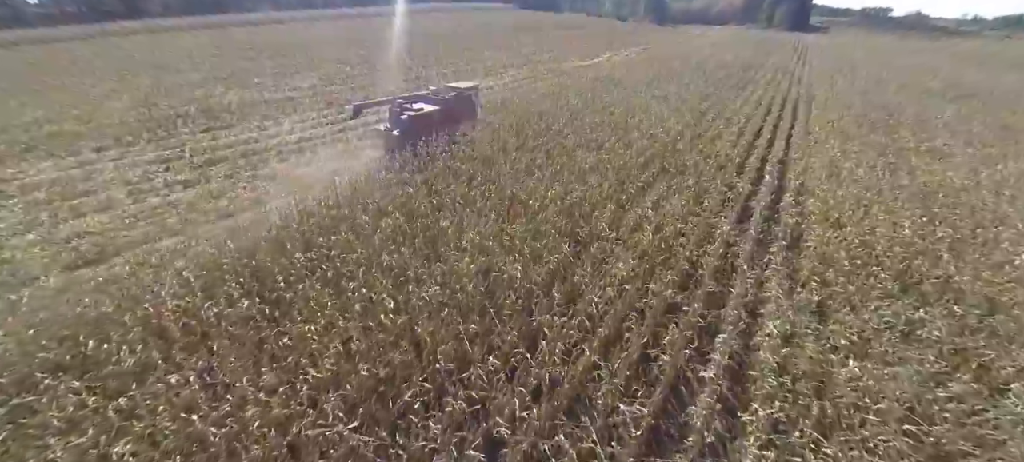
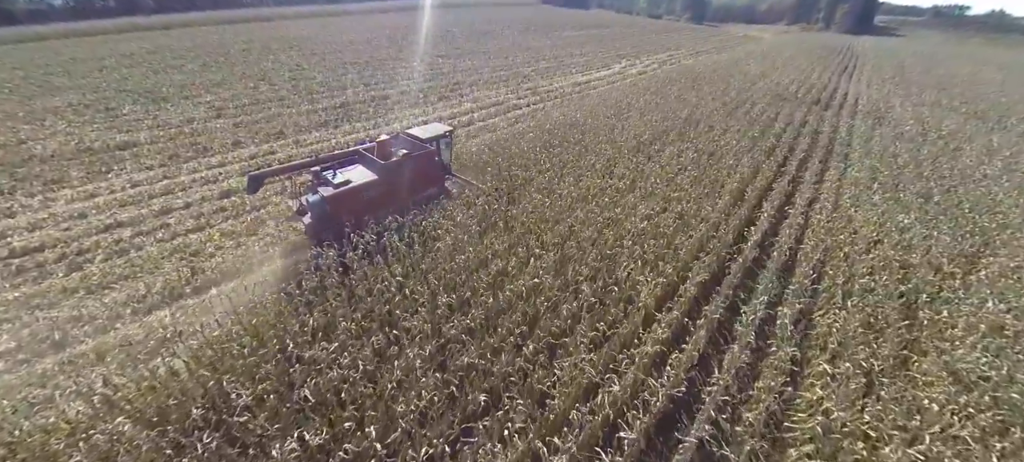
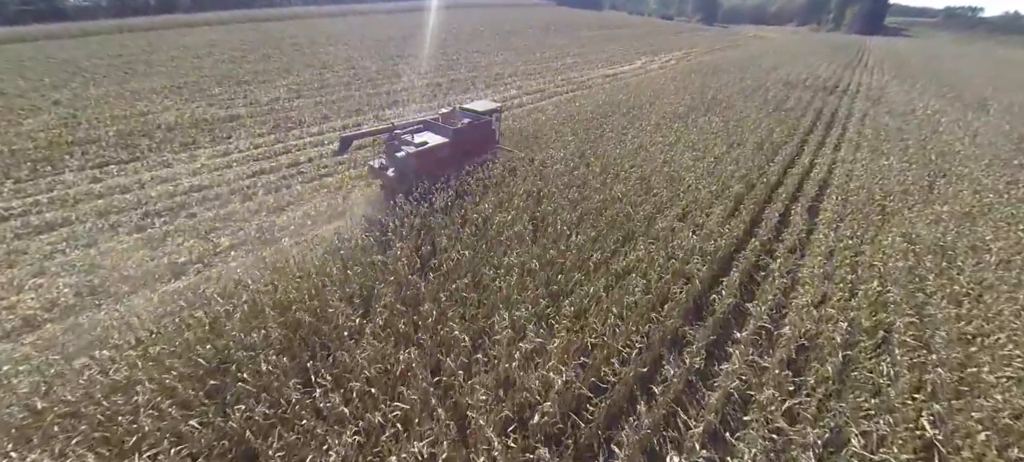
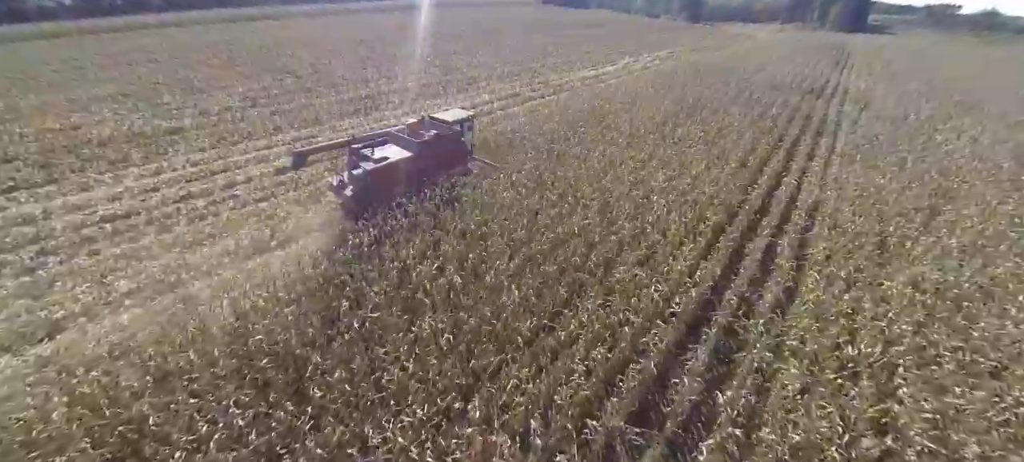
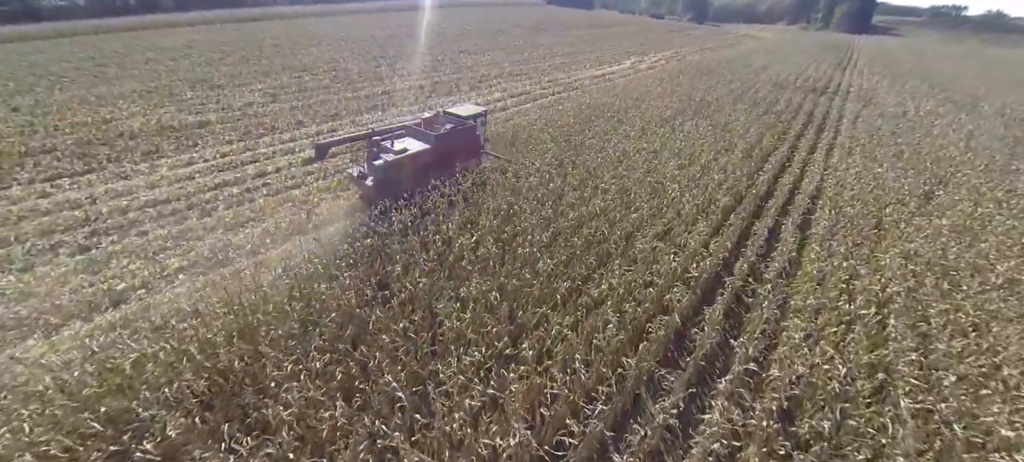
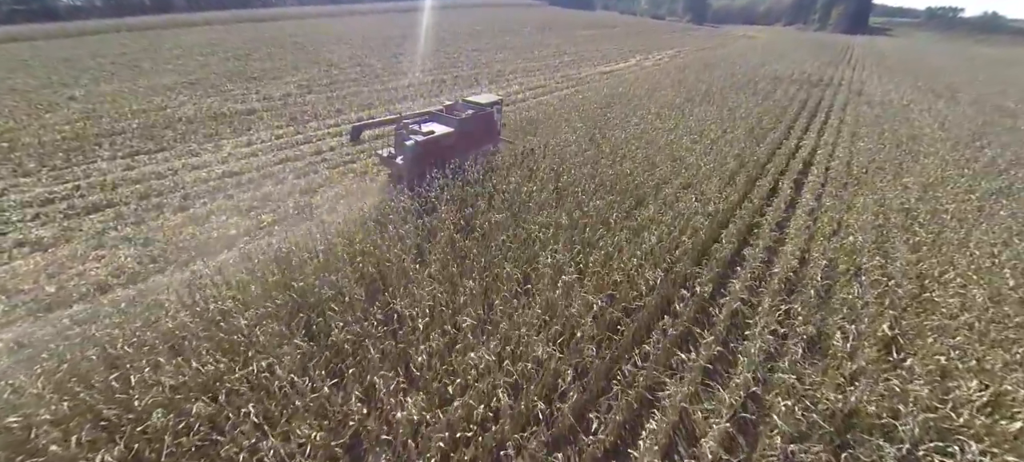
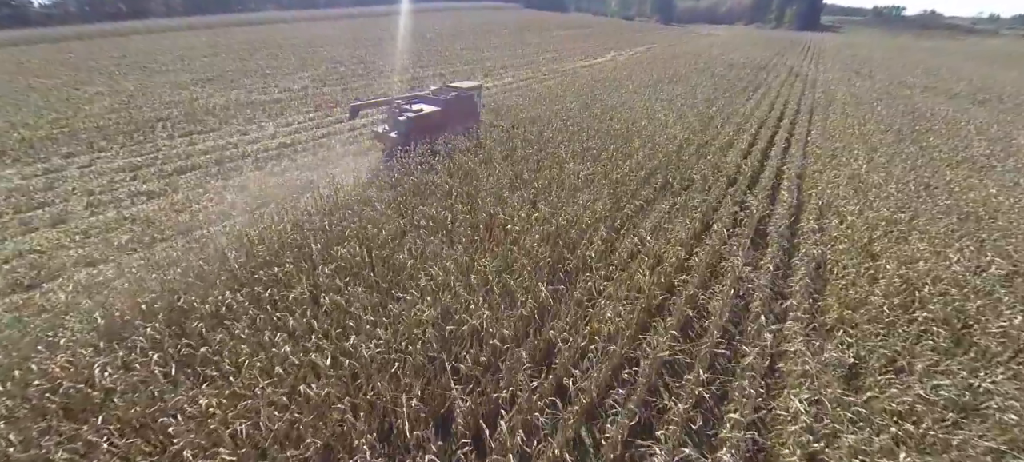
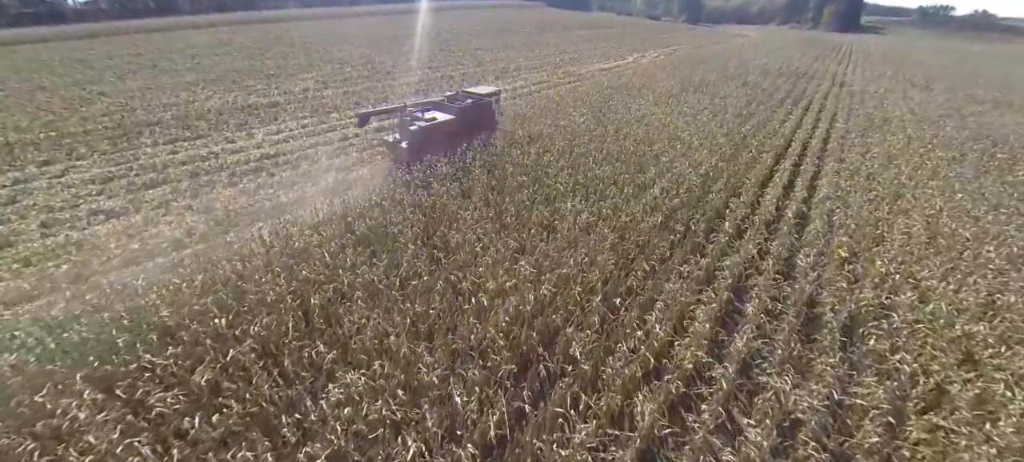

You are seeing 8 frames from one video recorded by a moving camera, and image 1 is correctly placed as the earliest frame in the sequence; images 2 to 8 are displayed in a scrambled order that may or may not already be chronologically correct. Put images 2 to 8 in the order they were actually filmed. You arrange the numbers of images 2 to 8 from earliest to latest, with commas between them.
7, 8, 6, 3, 5, 4, 2
